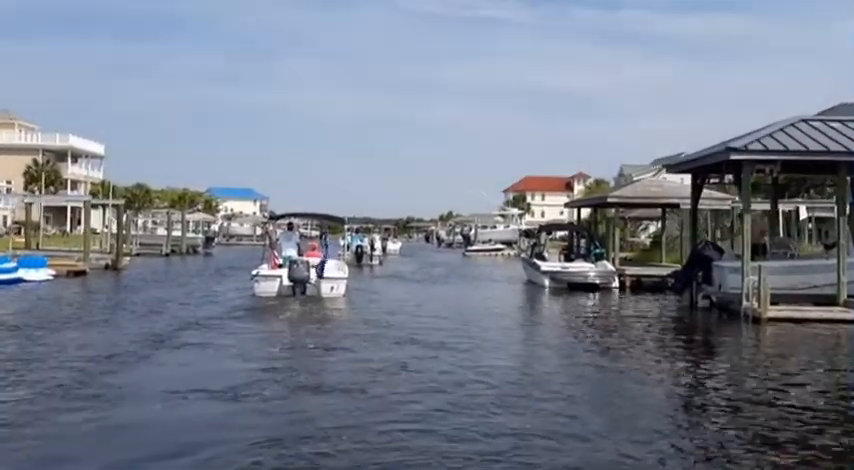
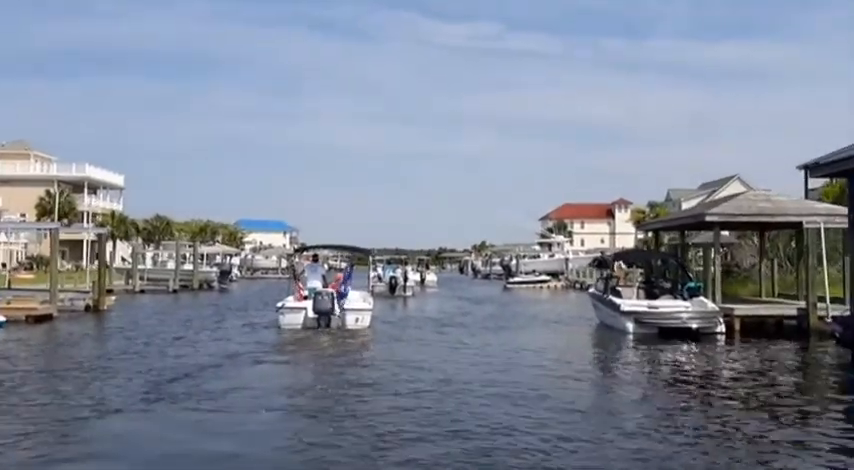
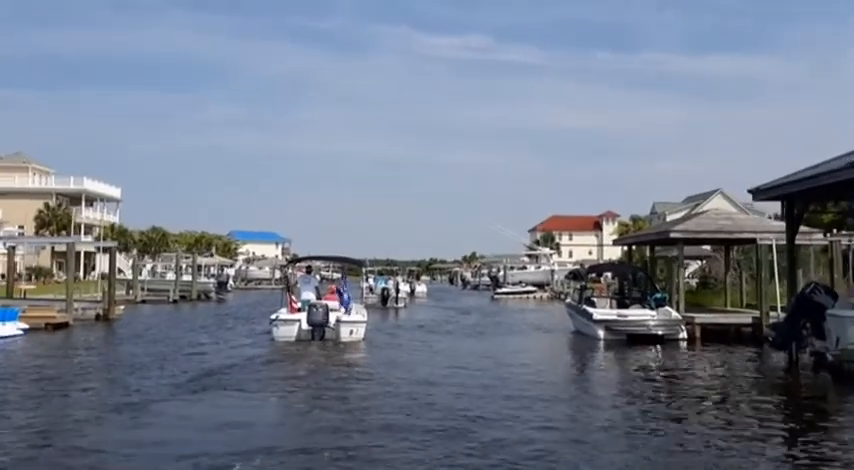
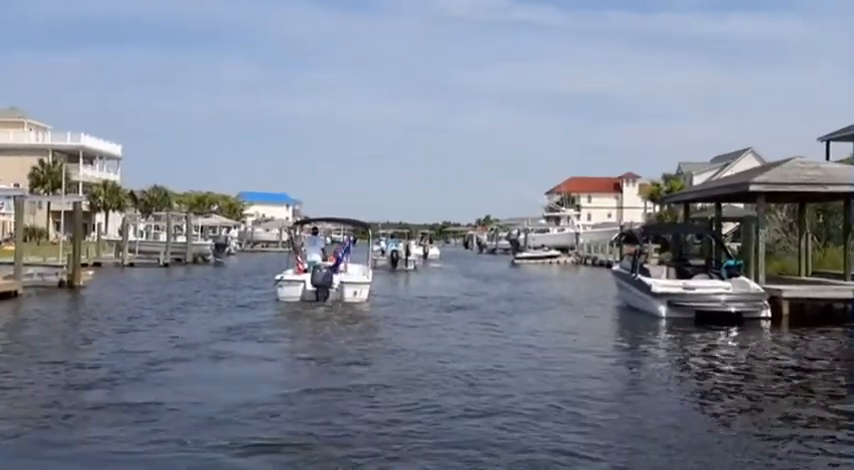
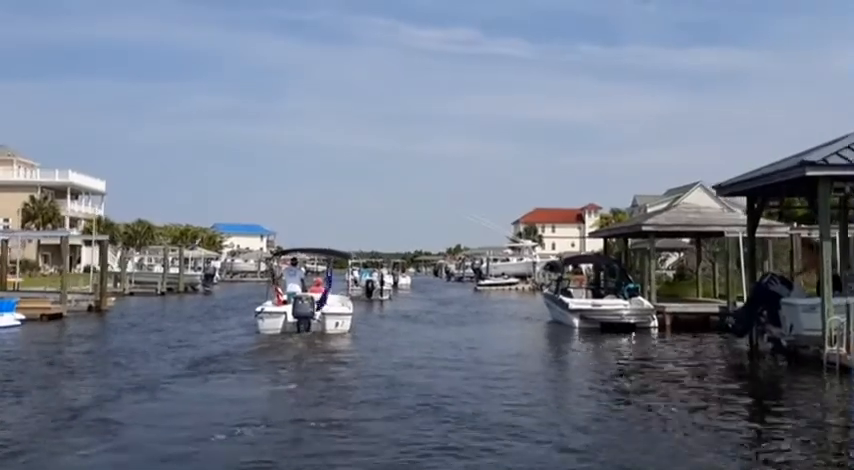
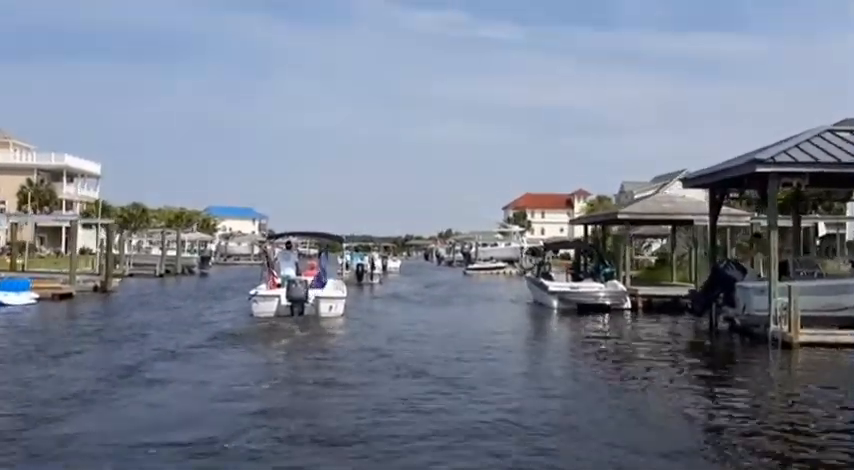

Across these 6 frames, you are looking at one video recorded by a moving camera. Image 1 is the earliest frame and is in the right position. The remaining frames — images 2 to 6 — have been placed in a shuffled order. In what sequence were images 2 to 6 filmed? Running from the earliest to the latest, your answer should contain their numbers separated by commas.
6, 5, 3, 2, 4
